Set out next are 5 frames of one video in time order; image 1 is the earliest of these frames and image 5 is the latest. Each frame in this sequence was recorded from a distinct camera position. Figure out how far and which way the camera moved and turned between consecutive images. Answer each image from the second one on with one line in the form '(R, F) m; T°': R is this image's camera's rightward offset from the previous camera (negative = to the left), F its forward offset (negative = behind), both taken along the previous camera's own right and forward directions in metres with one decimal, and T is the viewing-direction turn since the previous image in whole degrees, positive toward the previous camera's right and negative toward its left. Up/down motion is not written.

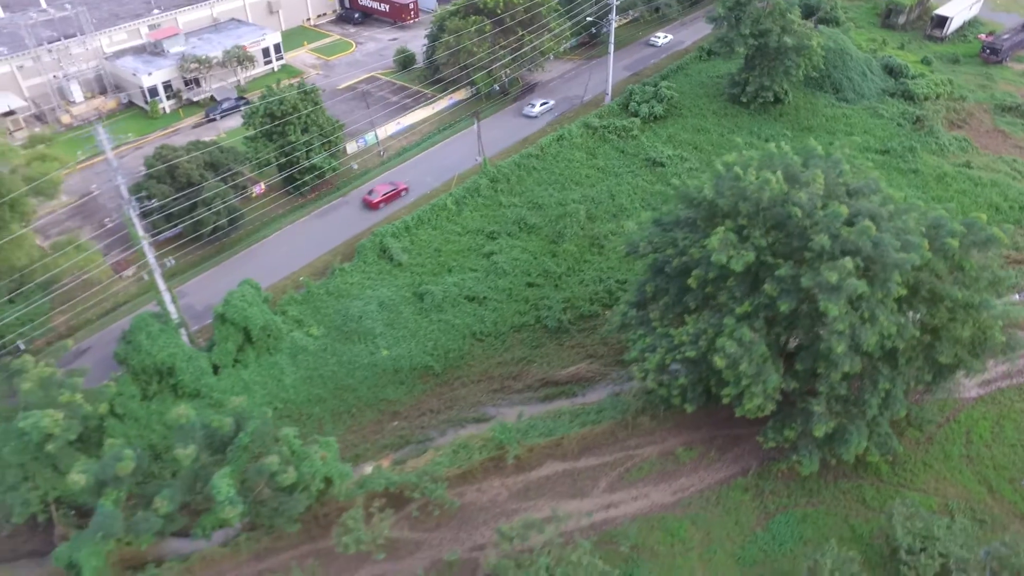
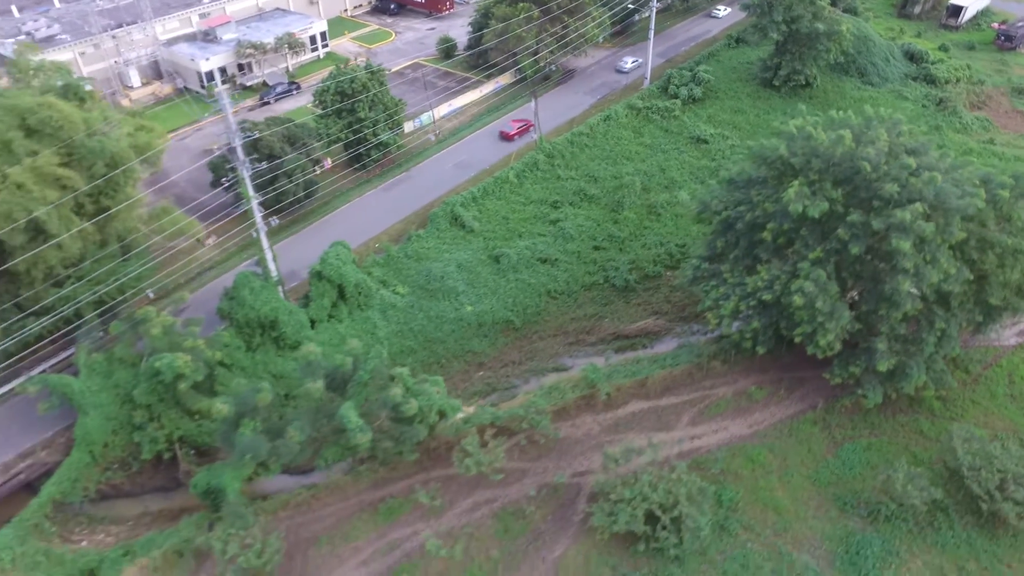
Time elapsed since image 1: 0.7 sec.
(-2.5, -1.4) m; +1°
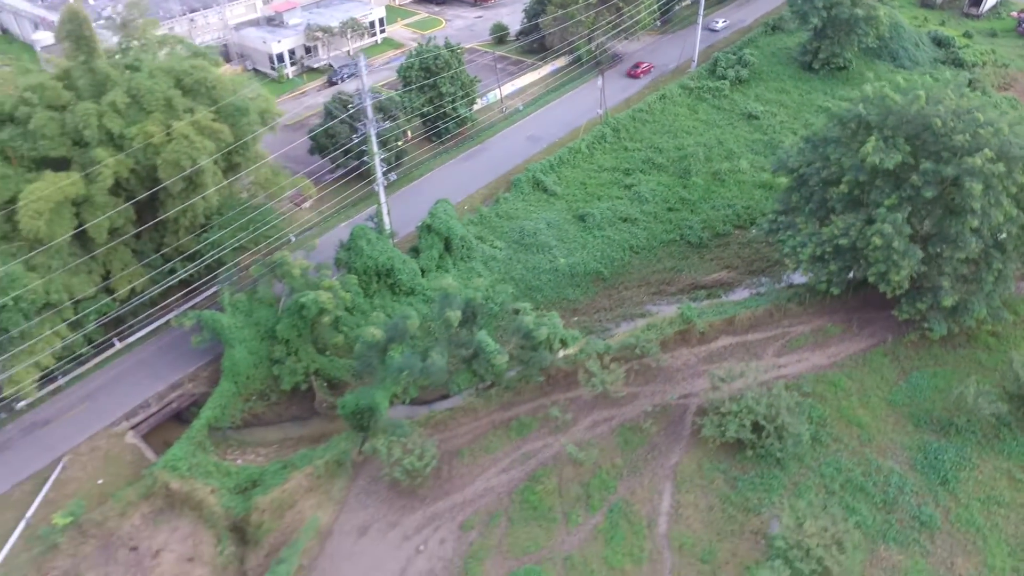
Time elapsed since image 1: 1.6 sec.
(-3.2, -1.9) m; +1°
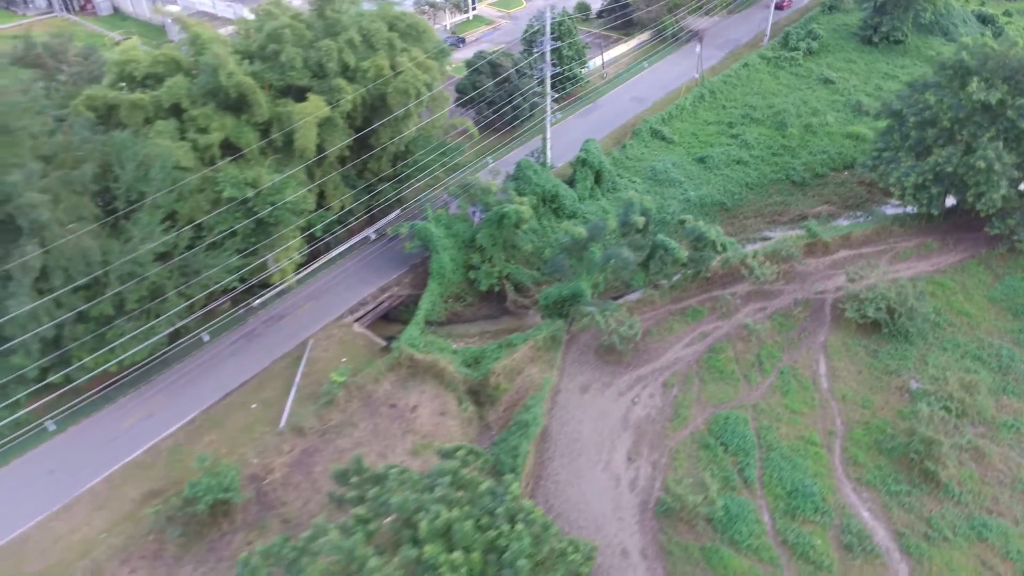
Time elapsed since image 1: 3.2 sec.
(-5.7, -3.3) m; +2°
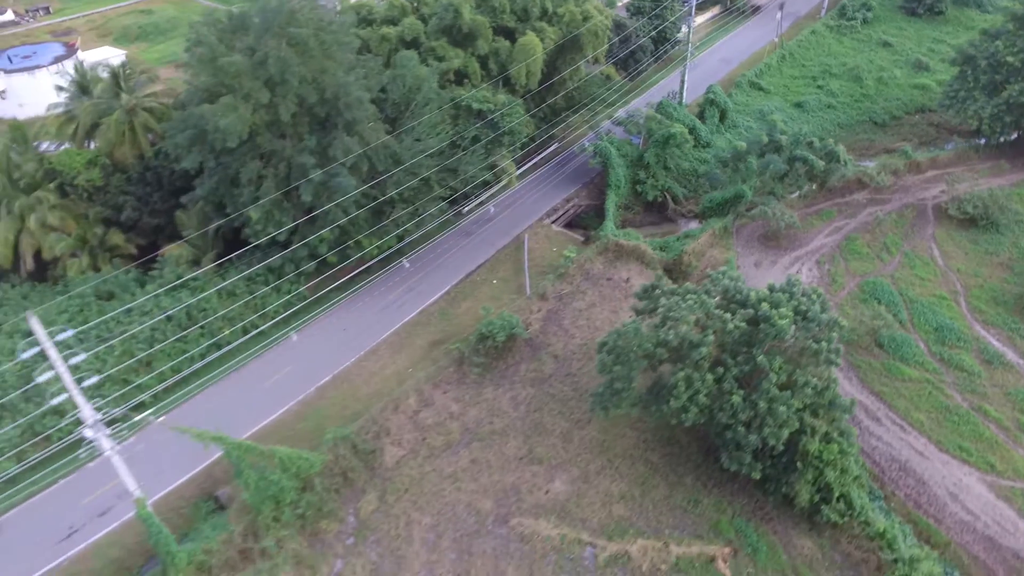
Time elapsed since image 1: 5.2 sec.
(-7.4, -4.3) m; +3°
